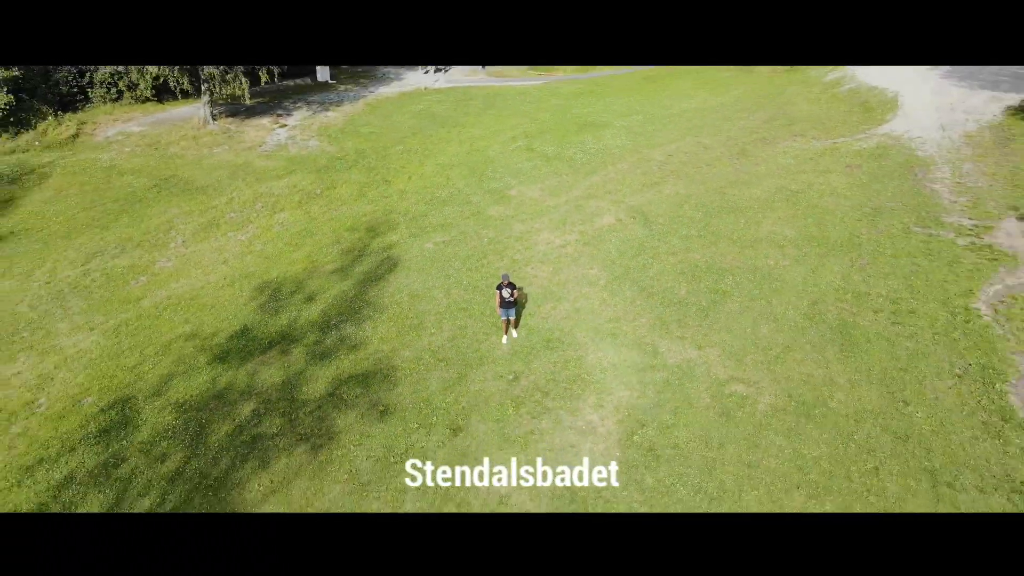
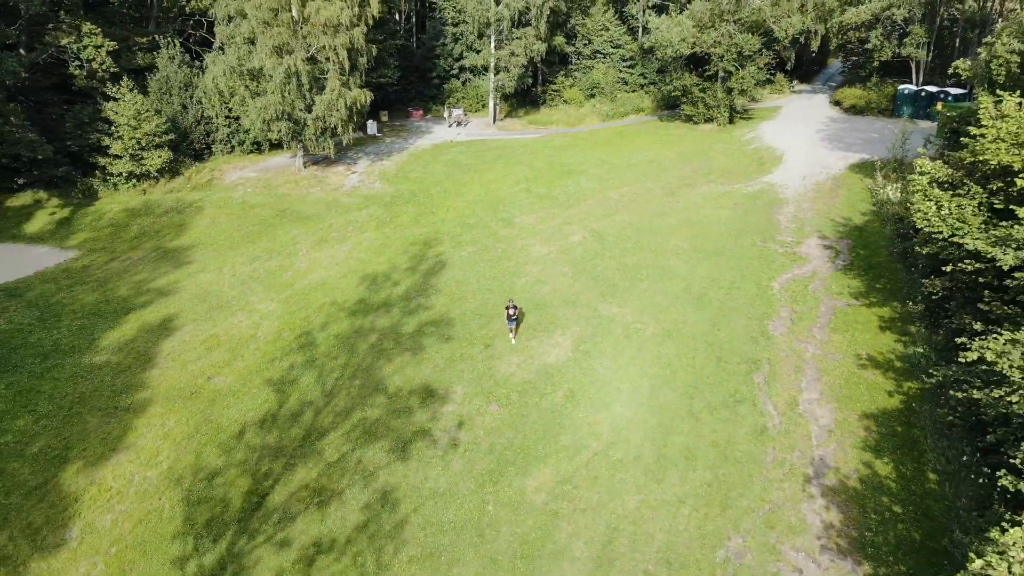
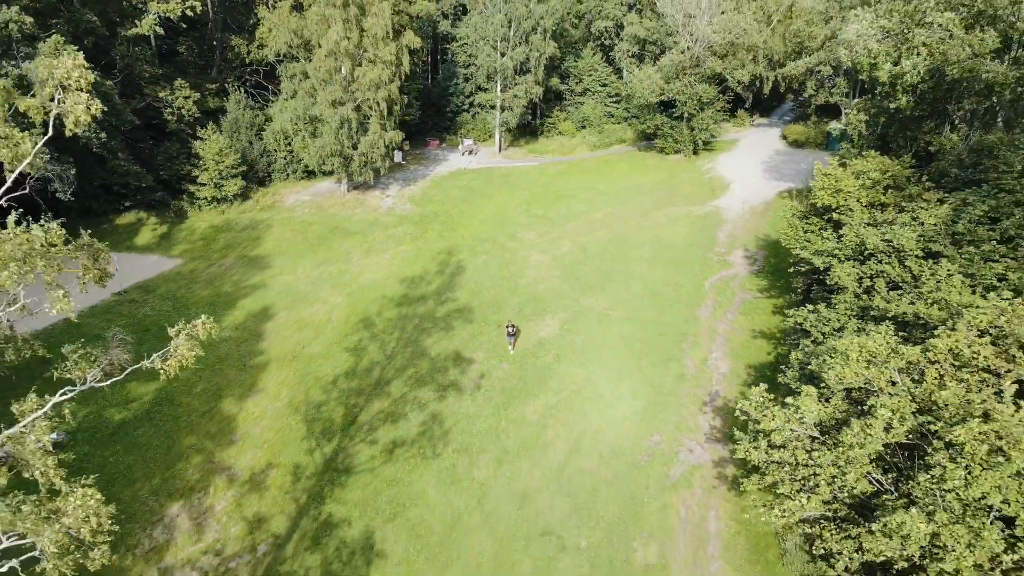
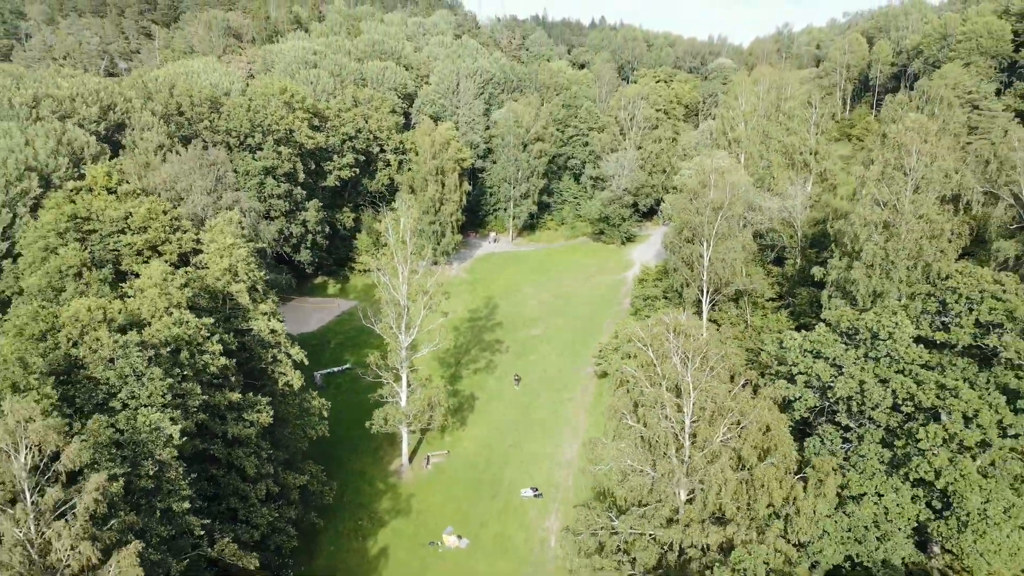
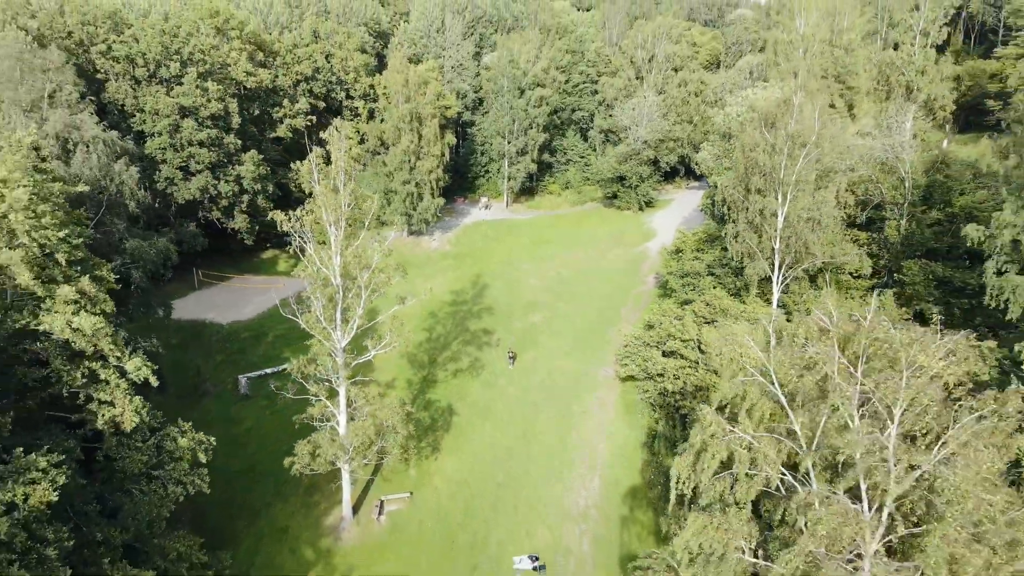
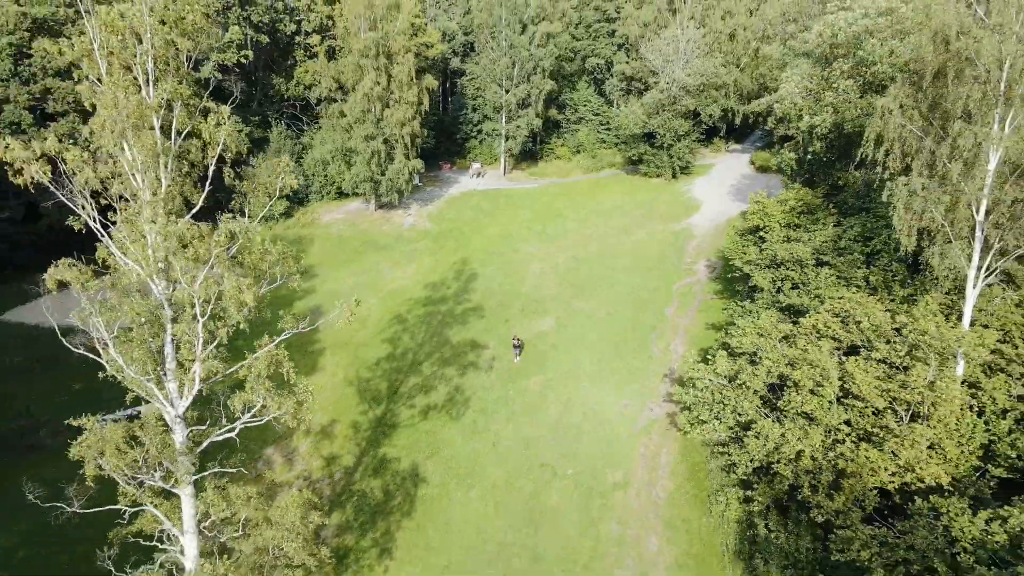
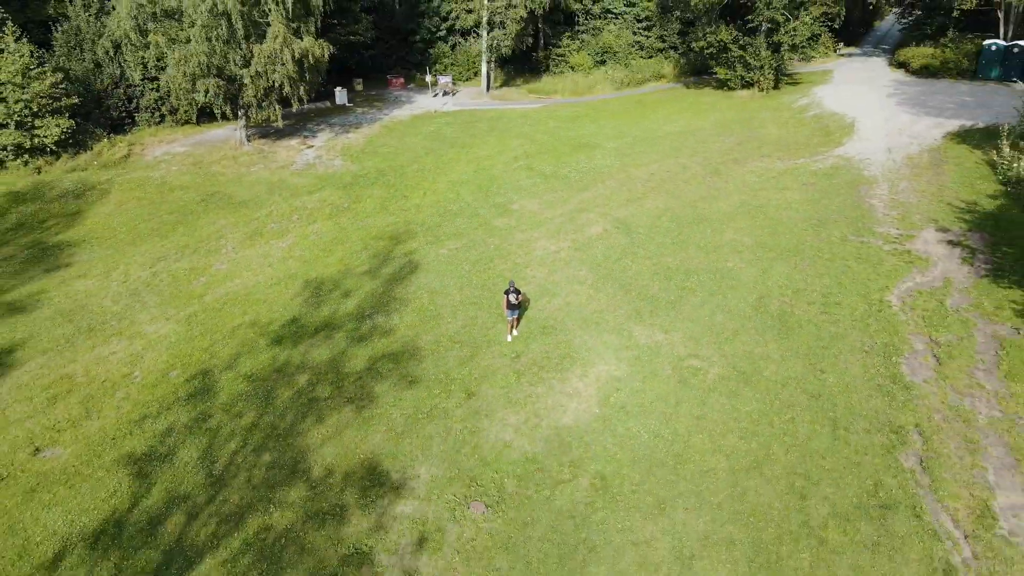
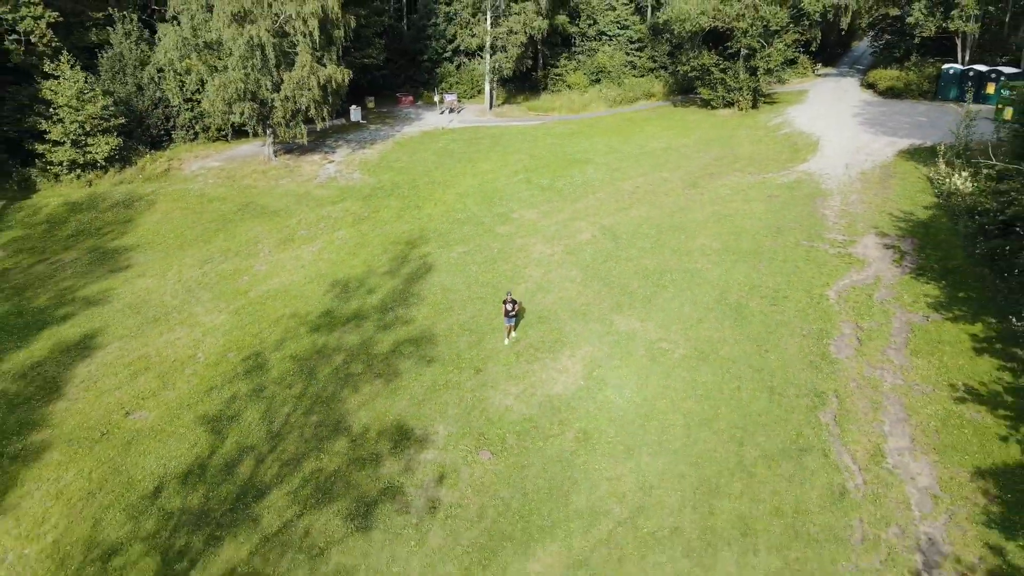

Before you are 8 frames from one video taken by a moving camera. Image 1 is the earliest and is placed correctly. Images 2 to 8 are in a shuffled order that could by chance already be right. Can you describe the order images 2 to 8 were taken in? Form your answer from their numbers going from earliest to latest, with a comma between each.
7, 8, 2, 3, 6, 5, 4
